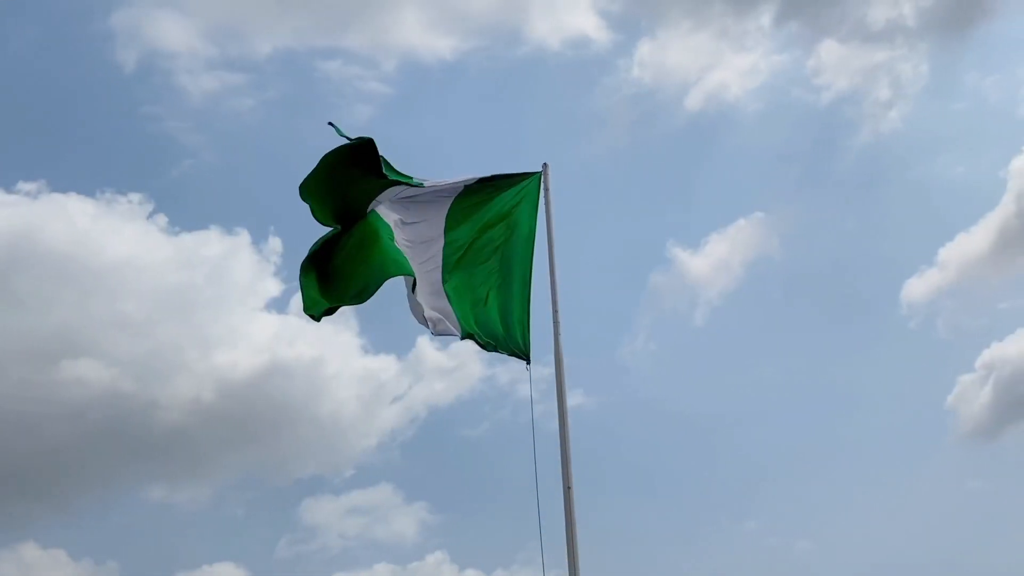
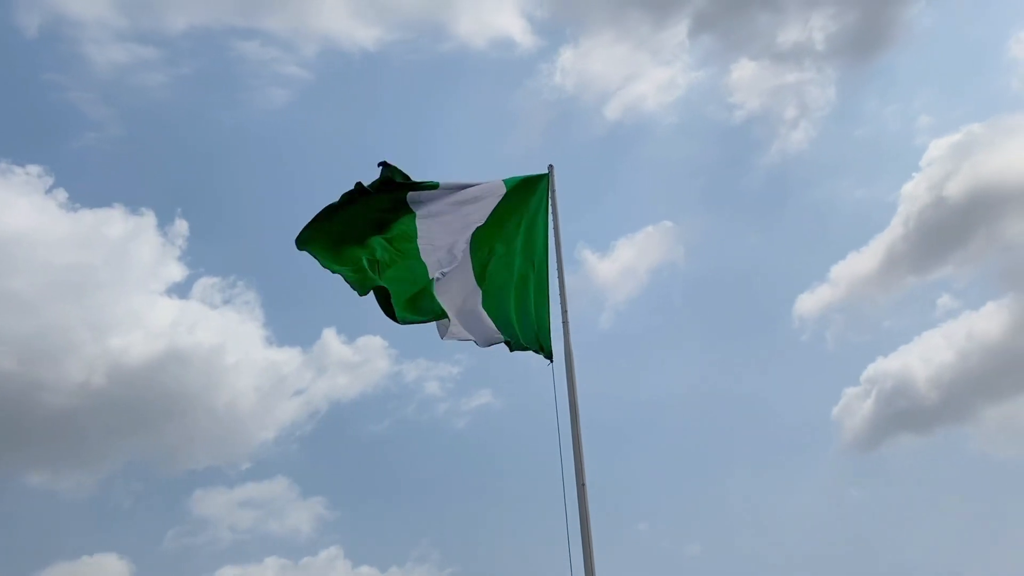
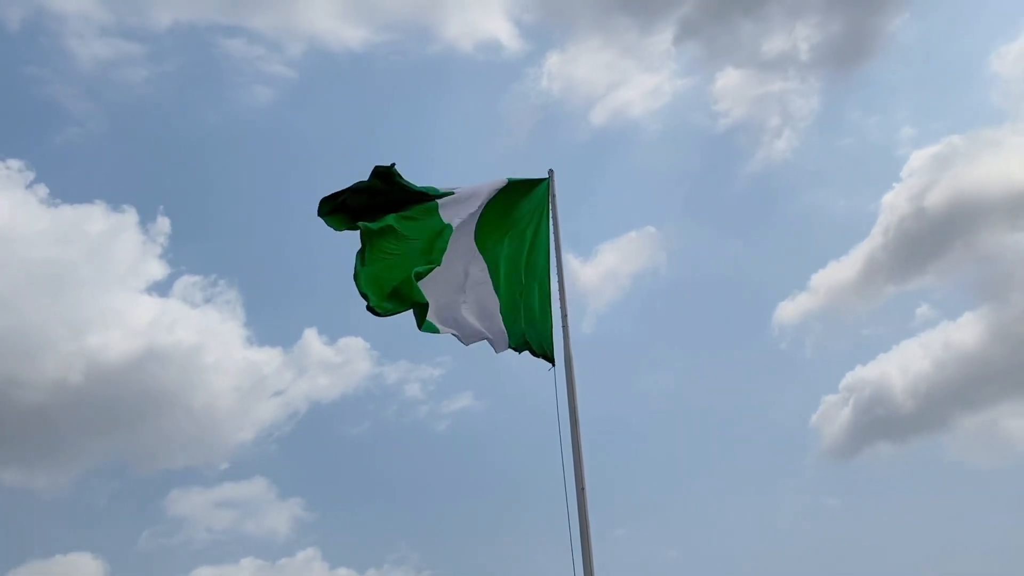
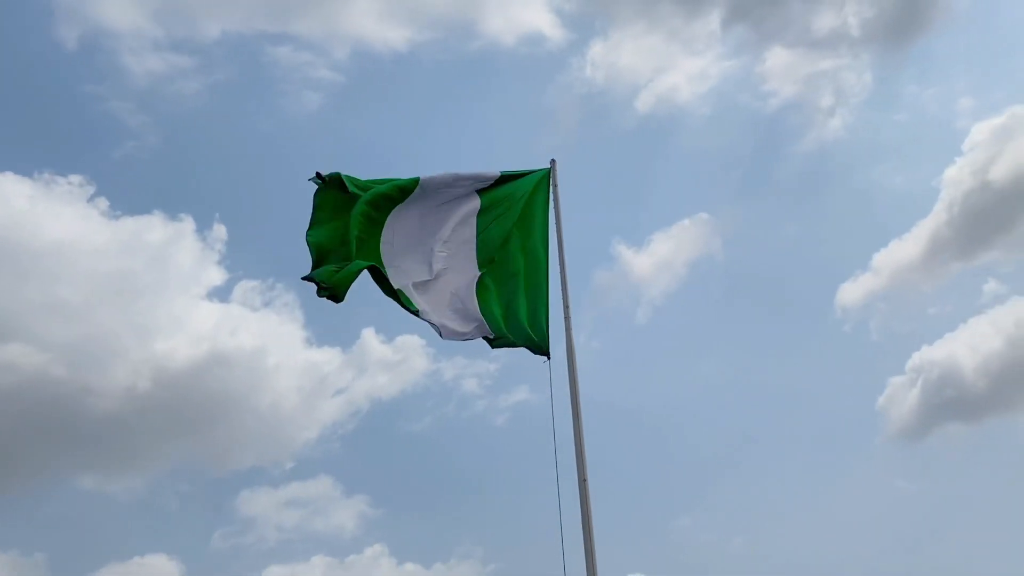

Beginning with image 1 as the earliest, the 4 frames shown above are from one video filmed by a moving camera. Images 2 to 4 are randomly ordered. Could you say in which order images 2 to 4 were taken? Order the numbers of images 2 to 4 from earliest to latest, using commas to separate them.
4, 2, 3
